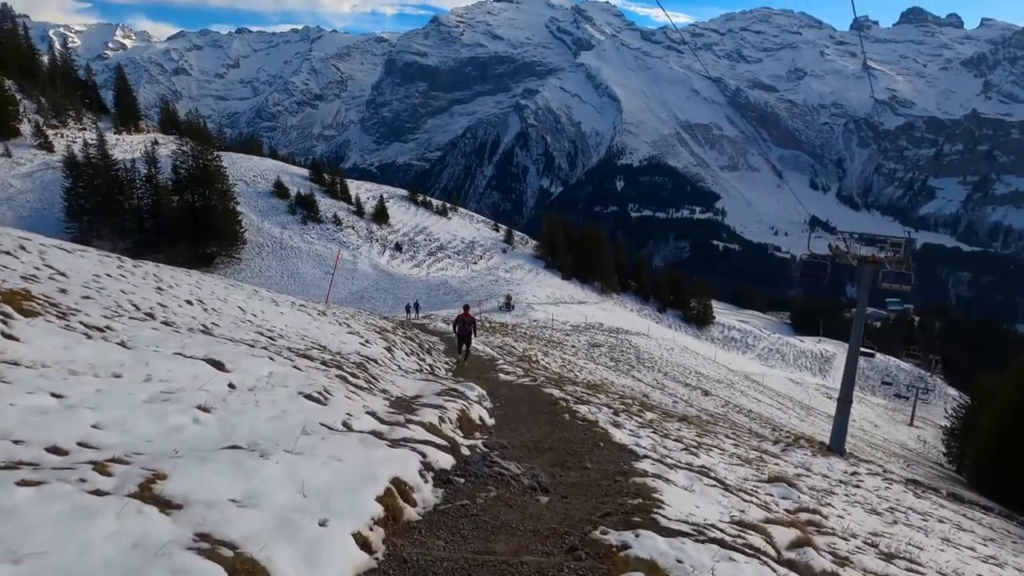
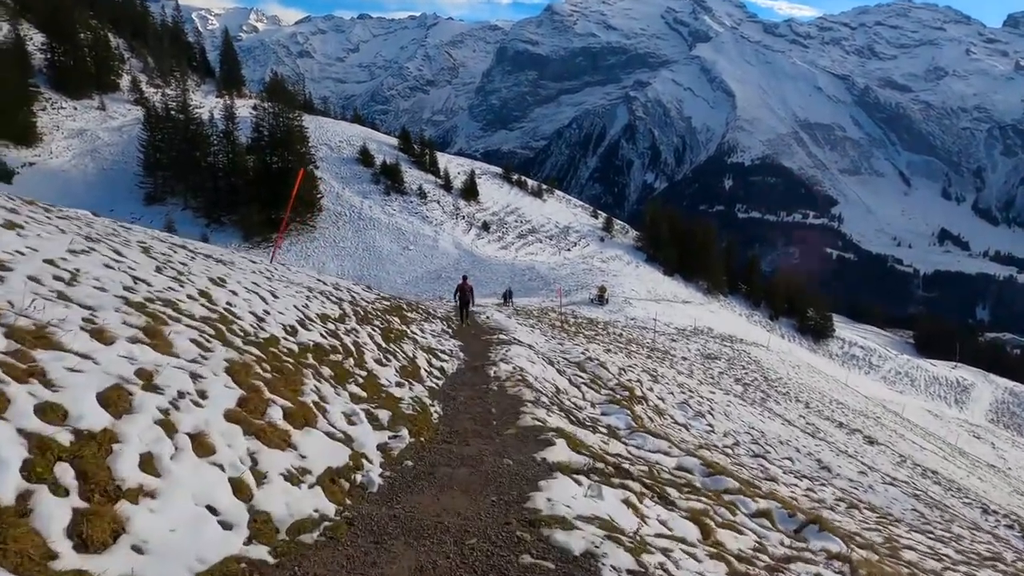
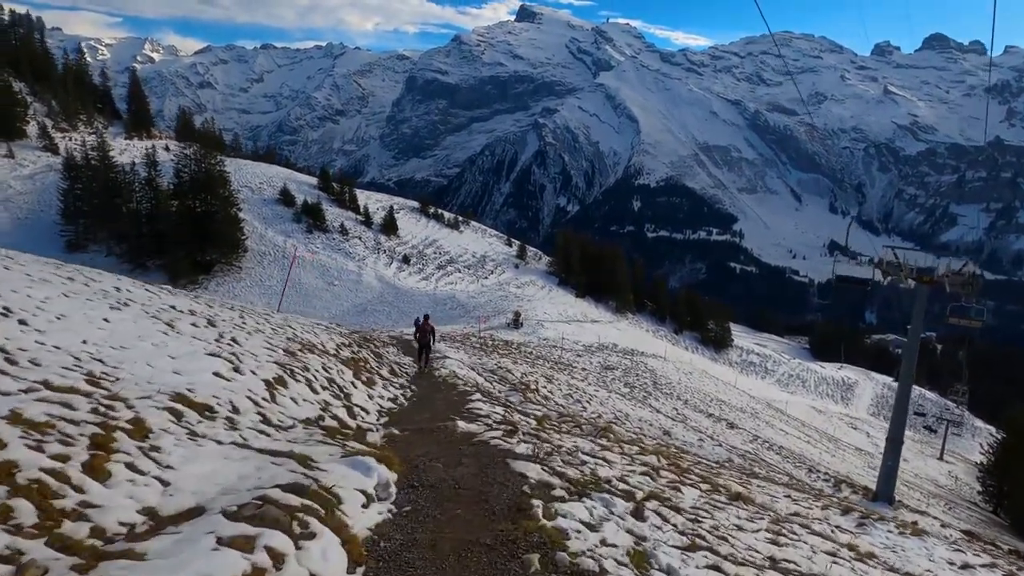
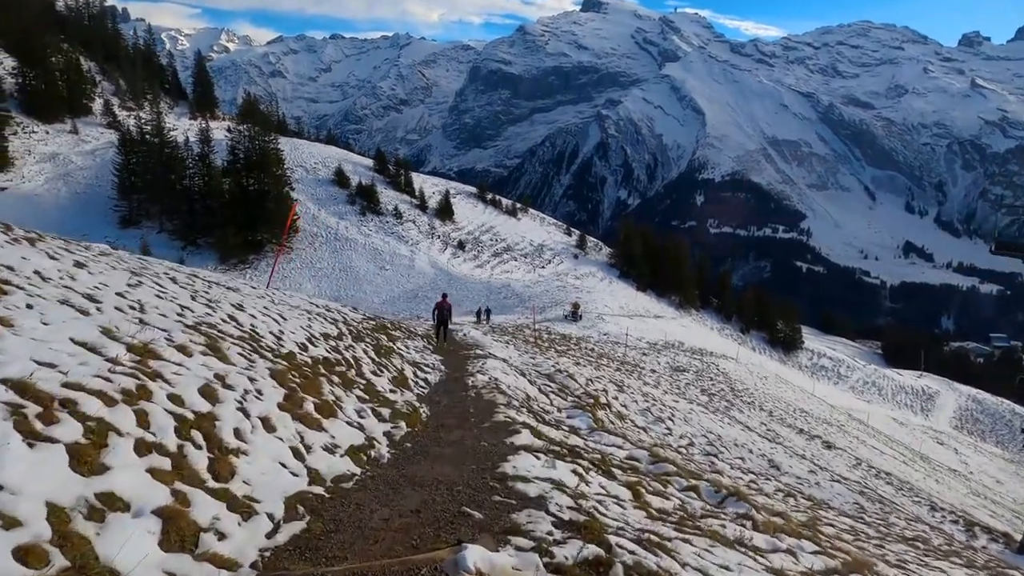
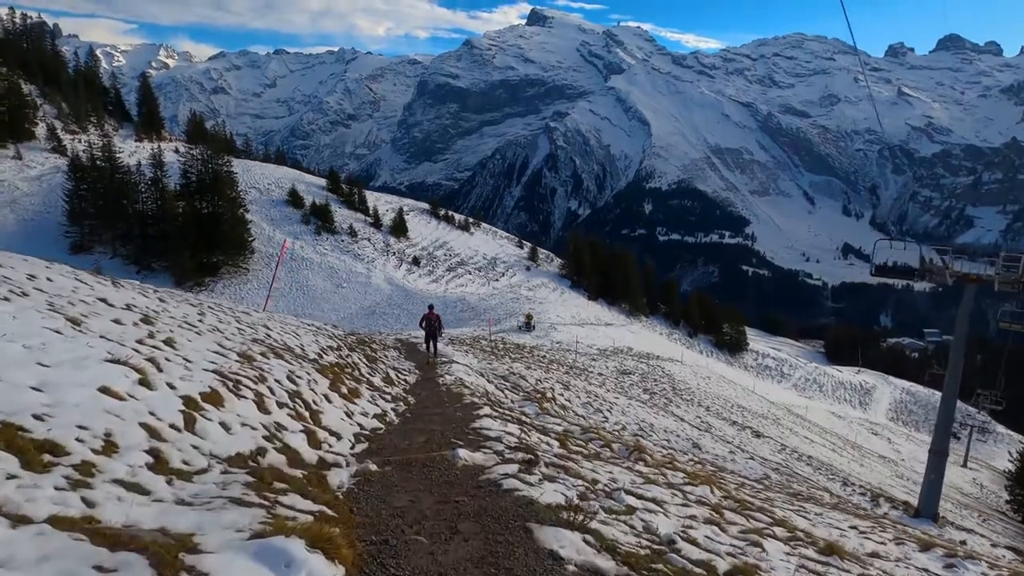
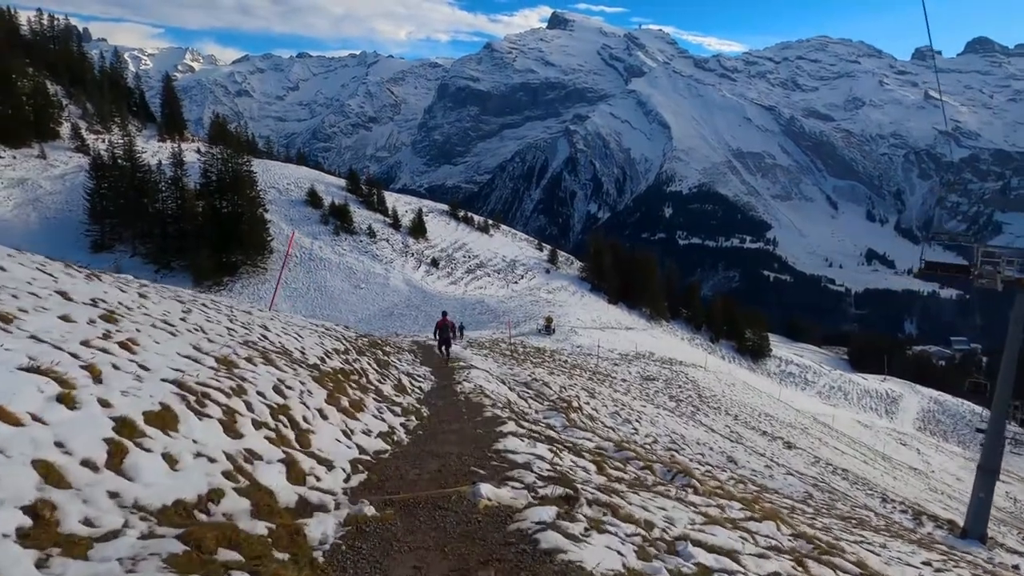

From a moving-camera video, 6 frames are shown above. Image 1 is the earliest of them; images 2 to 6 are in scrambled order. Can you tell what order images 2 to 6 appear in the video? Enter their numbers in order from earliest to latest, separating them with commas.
3, 5, 6, 4, 2
